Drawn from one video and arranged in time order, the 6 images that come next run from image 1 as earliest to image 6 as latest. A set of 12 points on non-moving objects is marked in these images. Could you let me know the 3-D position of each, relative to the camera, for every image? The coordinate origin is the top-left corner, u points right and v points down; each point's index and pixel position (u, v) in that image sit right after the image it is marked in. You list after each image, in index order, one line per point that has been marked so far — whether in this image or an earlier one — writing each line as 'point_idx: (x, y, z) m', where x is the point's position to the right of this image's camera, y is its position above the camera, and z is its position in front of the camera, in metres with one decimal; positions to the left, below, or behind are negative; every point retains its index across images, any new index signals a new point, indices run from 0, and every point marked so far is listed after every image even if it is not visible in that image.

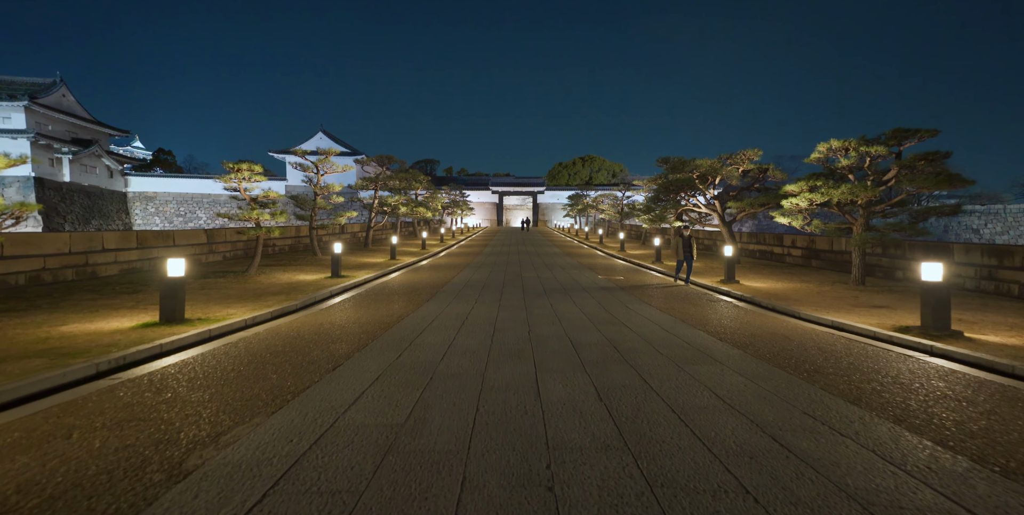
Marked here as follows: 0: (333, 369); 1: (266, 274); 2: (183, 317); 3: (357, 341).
0: (-1.9, -1.2, +4.4) m
1: (-7.9, -0.5, +13.1) m
2: (-5.2, -0.9, +6.5) m
3: (-2.1, -1.2, +5.6) m
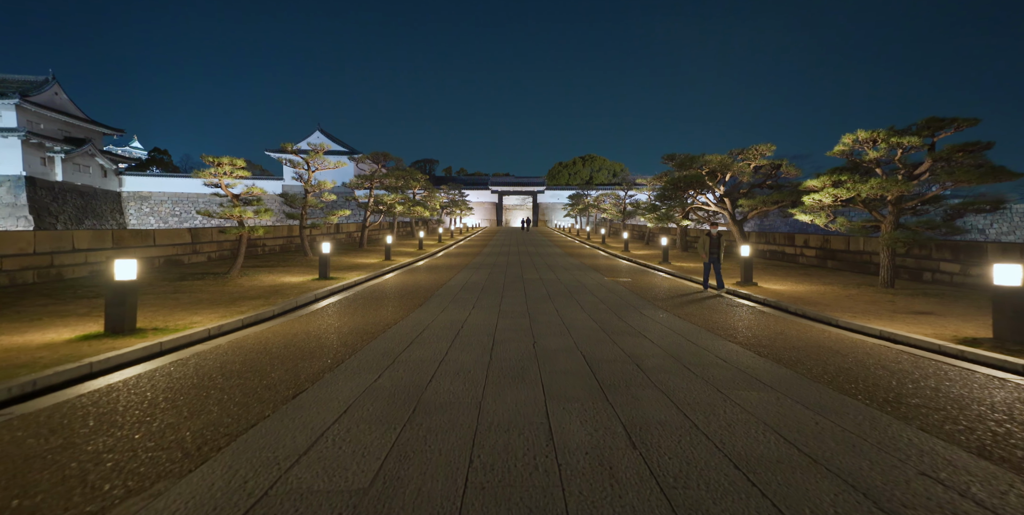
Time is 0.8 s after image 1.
0: (-1.9, -1.2, +3.6) m
1: (-7.8, -0.6, +12.3) m
2: (-5.1, -0.9, +5.6) m
3: (-2.1, -1.2, +4.8) m
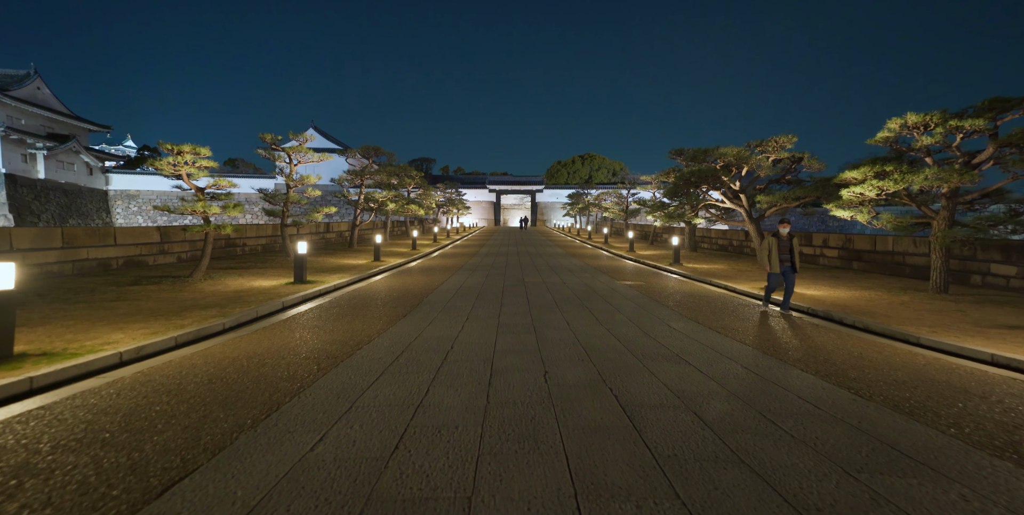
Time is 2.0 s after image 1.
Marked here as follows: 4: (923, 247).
0: (-1.8, -1.2, +2.2) m
1: (-7.8, -0.6, +10.9) m
2: (-5.1, -1.0, +4.2) m
3: (-2.1, -1.2, +3.4) m
4: (+13.3, +0.3, +13.4) m
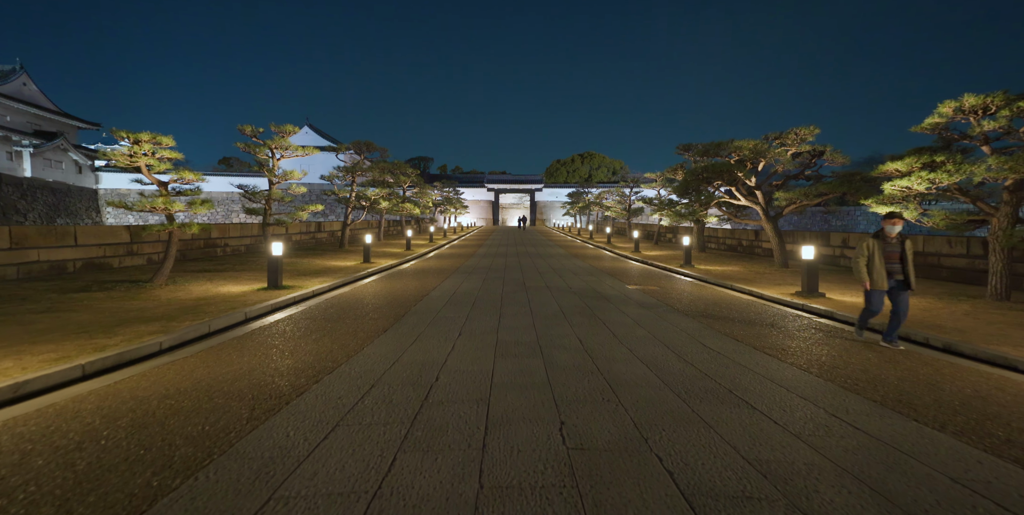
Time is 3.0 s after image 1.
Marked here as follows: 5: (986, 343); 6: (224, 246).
0: (-1.8, -1.3, +1.0) m
1: (-7.8, -0.6, +9.7) m
2: (-5.1, -1.0, +3.0) m
3: (-2.0, -1.2, +2.2) m
4: (+13.3, +0.3, +12.3) m
5: (+6.0, -1.1, +5.2) m
6: (-12.2, +0.5, +17.5) m
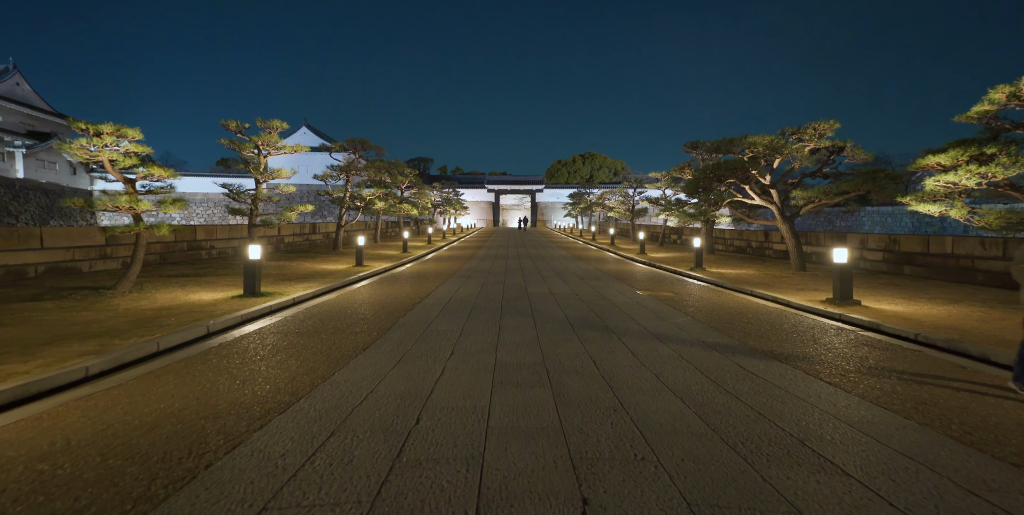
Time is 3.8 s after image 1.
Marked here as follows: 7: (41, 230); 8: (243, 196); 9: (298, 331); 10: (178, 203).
0: (-1.8, -1.3, +0.1) m
1: (-7.8, -0.7, +8.8) m
2: (-5.1, -1.1, +2.1) m
3: (-2.0, -1.3, +1.3) m
4: (+13.3, +0.2, +11.3) m
5: (+6.0, -1.2, +4.3) m
6: (-12.2, +0.3, +16.6) m
7: (-12.3, +0.7, +10.7) m
8: (-10.1, +2.3, +15.4) m
9: (-3.3, -1.2, +6.4) m
10: (-8.1, +1.4, +10.0) m
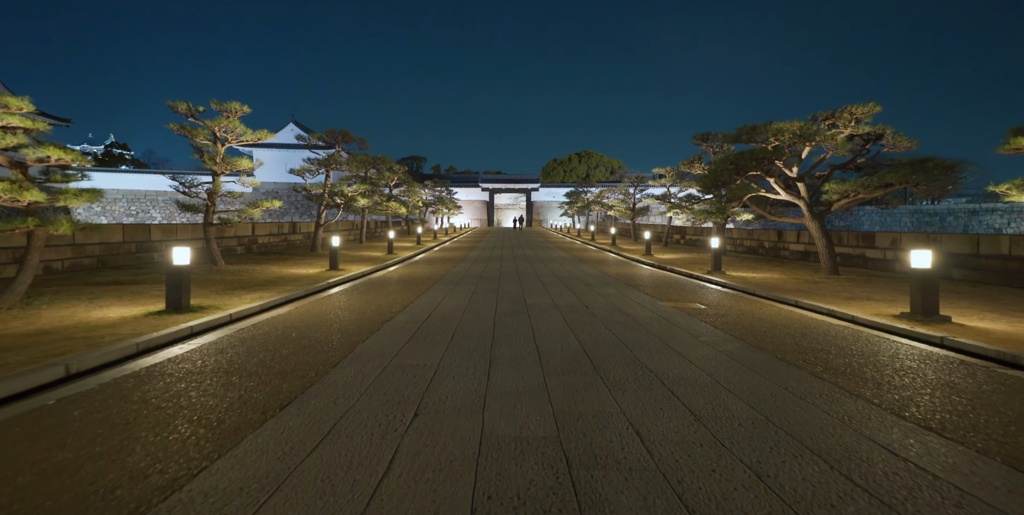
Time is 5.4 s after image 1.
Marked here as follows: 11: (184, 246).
0: (-1.8, -1.4, -1.8) m
1: (-7.9, -0.8, +6.8) m
2: (-5.1, -1.2, +0.2) m
3: (-2.0, -1.4, -0.6) m
4: (+13.2, +0.2, +9.6) m
5: (+6.0, -1.2, +2.5) m
6: (-12.4, +0.2, +14.5) m
7: (-12.4, +0.6, +8.7) m
8: (-10.3, +2.2, +13.5) m
9: (-3.4, -1.3, +4.5) m
10: (-8.2, +1.3, +8.0) m
11: (-5.7, +0.2, +7.2) m
